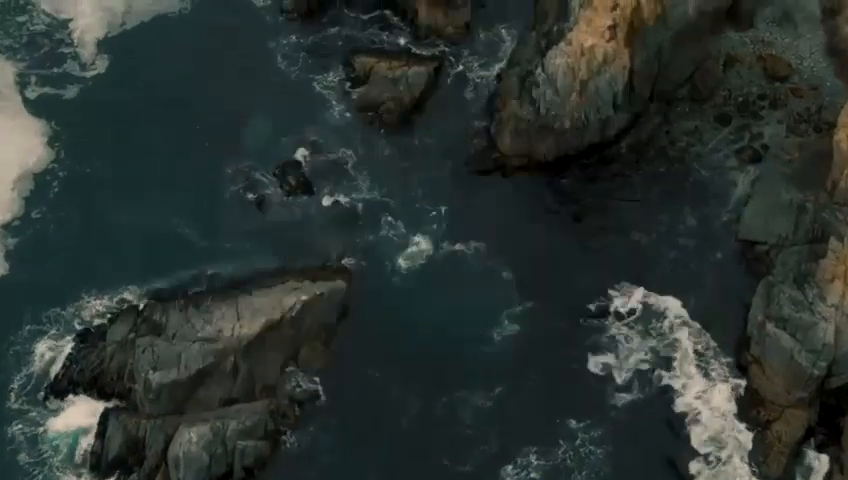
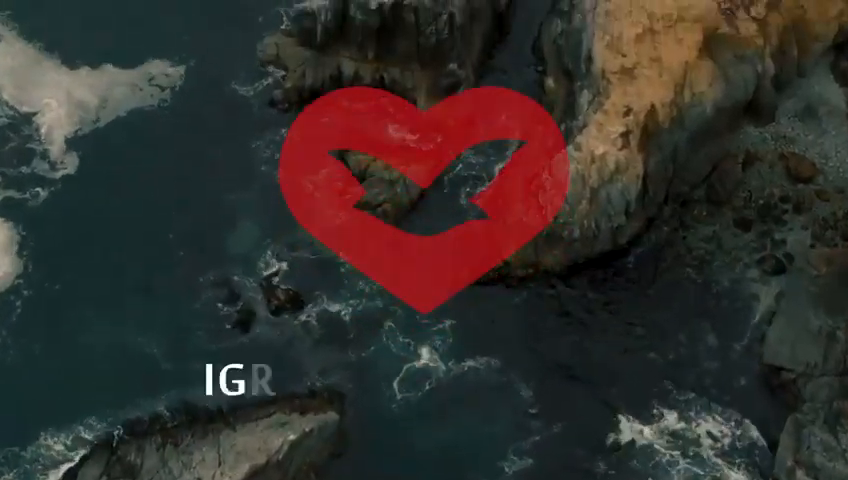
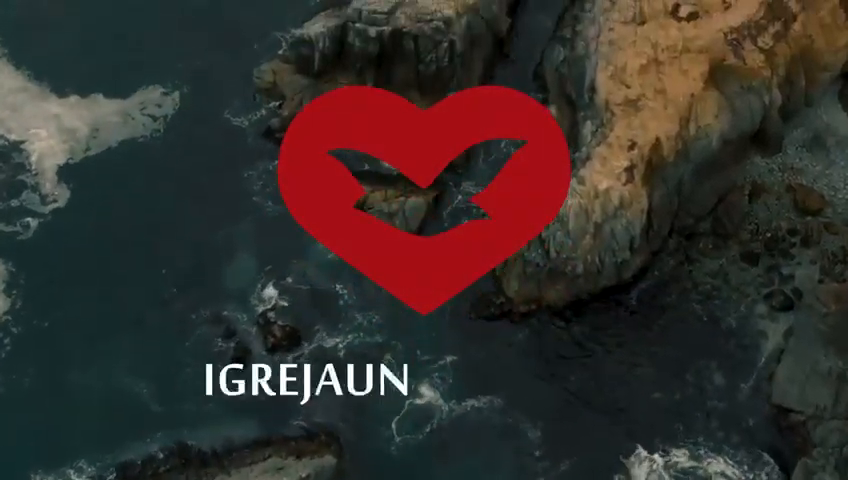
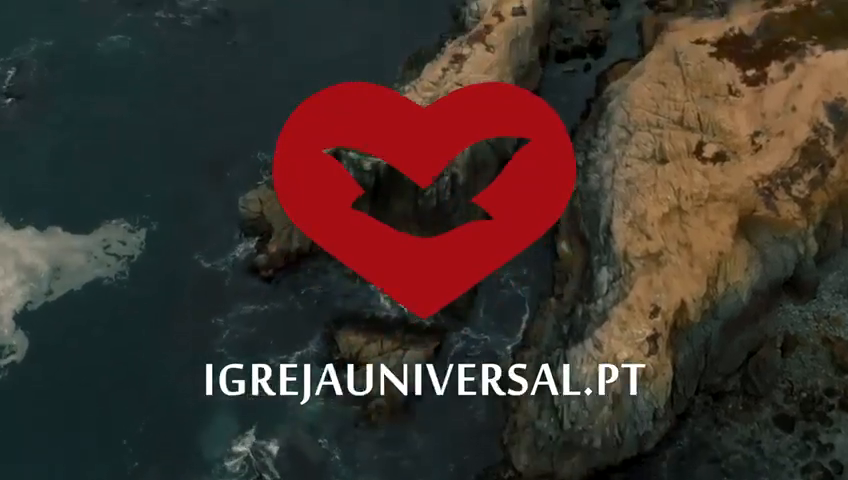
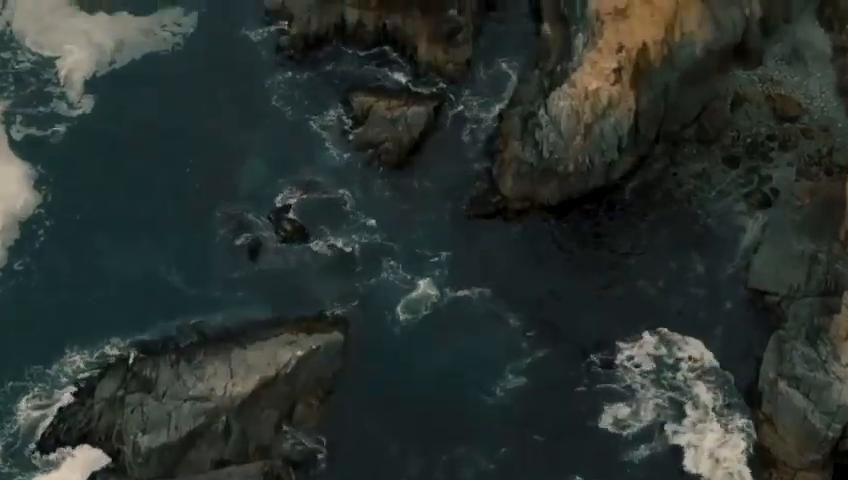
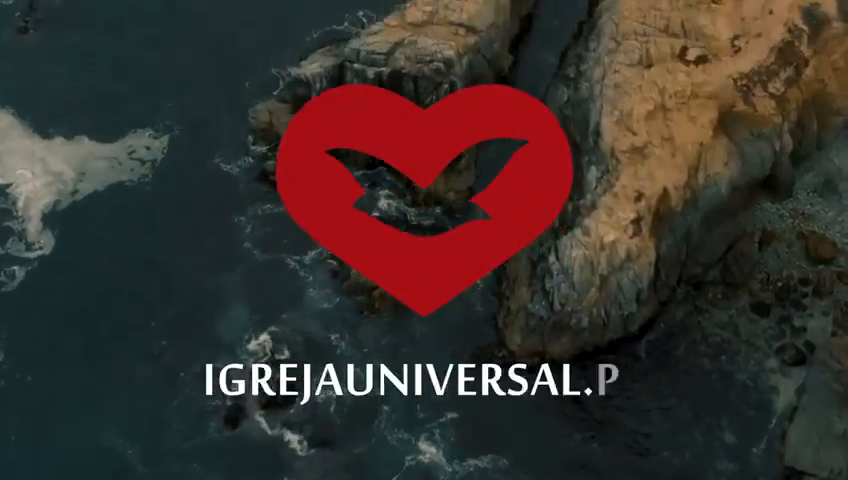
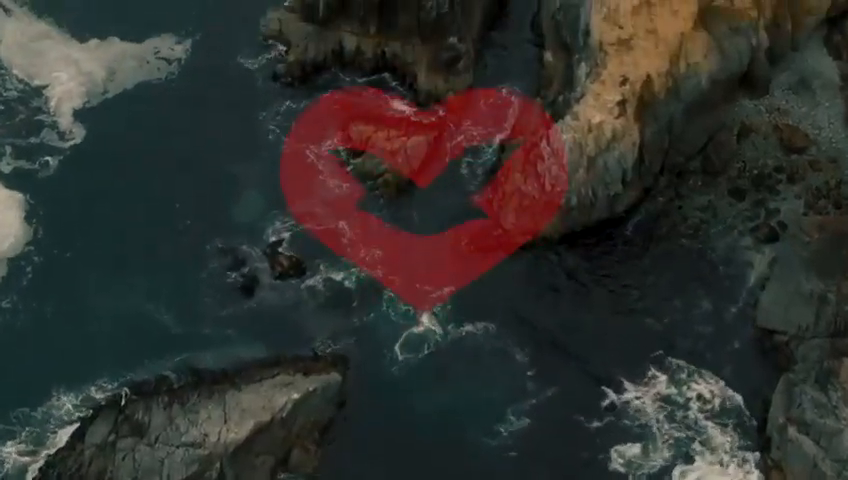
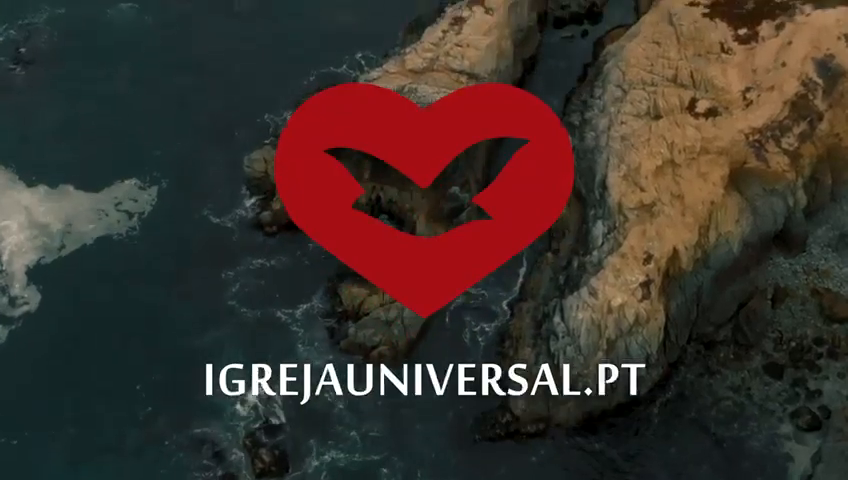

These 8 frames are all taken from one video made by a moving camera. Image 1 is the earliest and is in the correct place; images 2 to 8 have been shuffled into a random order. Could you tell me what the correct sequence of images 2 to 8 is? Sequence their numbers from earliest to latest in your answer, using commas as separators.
5, 7, 2, 3, 6, 8, 4
